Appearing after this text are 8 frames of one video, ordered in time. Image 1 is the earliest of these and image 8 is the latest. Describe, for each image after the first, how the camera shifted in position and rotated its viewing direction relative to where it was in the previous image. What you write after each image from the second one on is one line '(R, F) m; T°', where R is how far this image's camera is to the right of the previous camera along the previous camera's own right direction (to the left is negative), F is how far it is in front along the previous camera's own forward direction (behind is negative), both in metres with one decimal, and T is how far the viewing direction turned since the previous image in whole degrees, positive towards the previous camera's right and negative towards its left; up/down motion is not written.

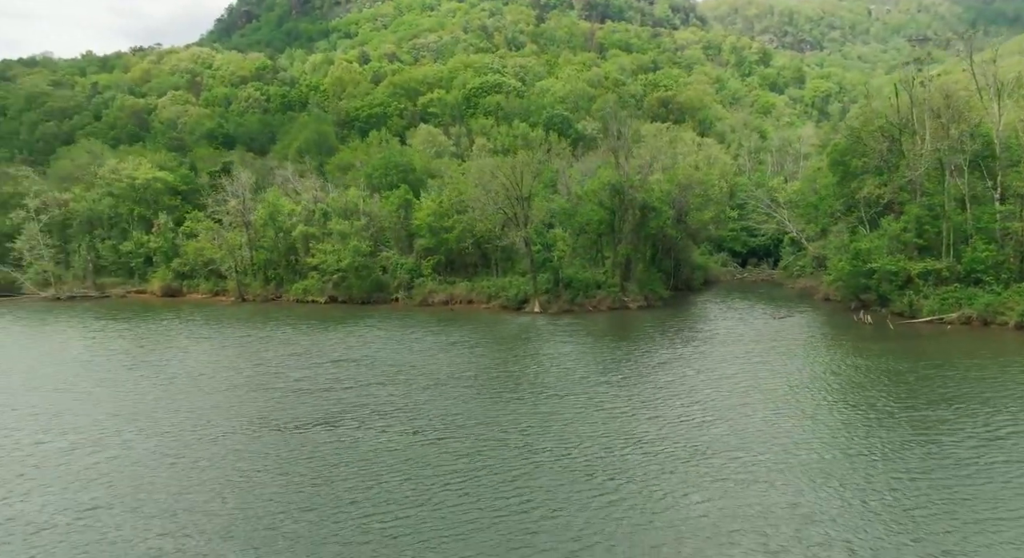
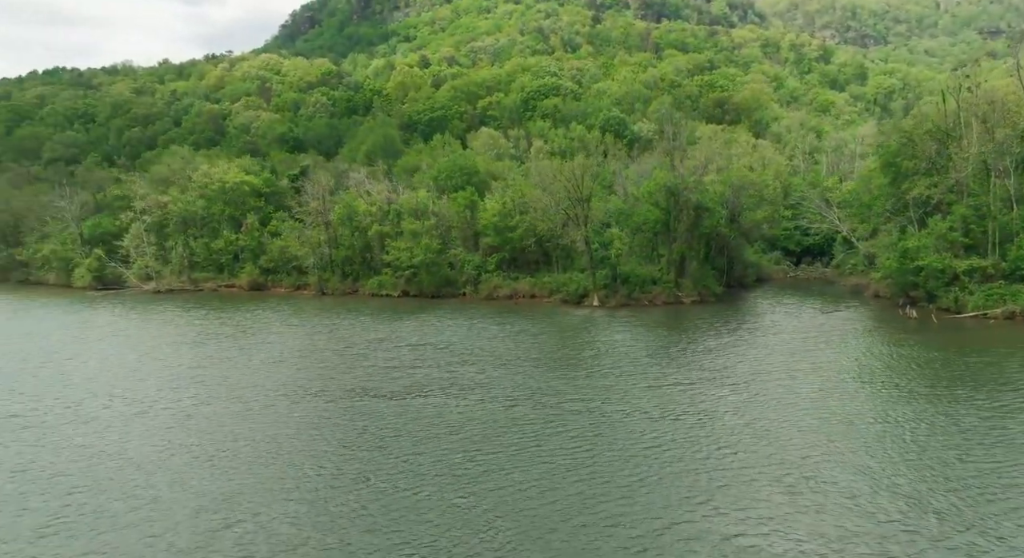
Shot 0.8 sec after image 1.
(-0.5, -4.4) m; -4°
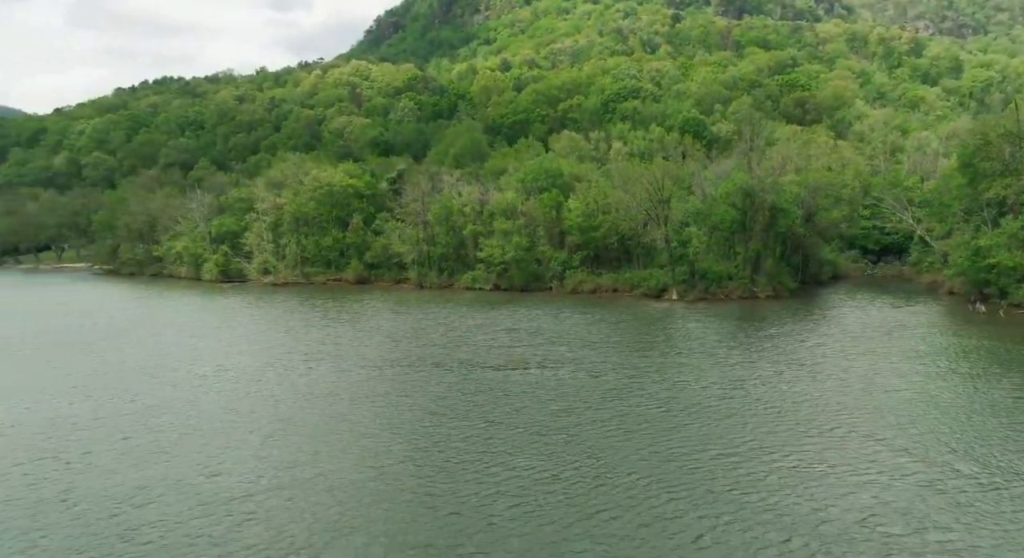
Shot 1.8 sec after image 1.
(-0.6, -5.6) m; -6°
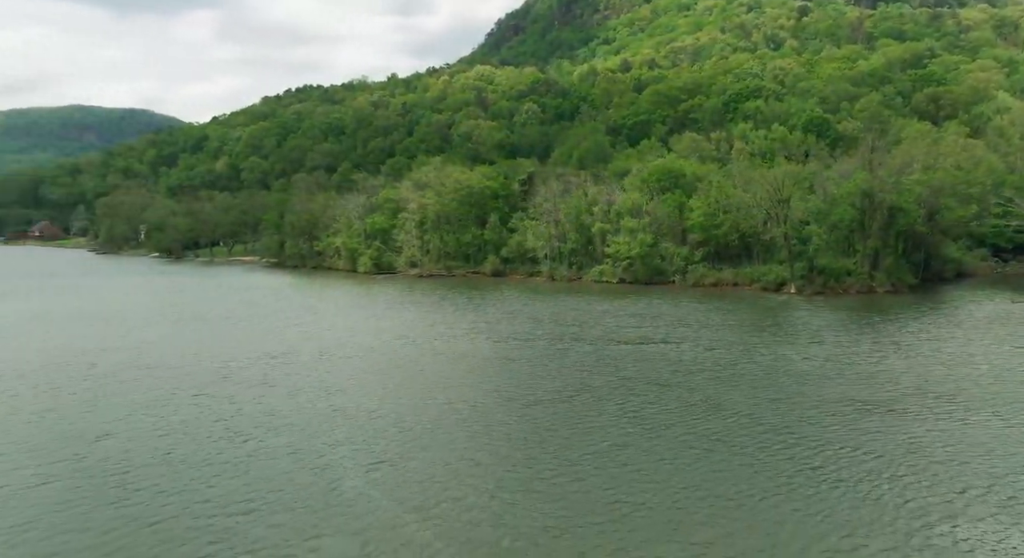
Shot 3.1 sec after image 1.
(-0.8, -7.0) m; -8°
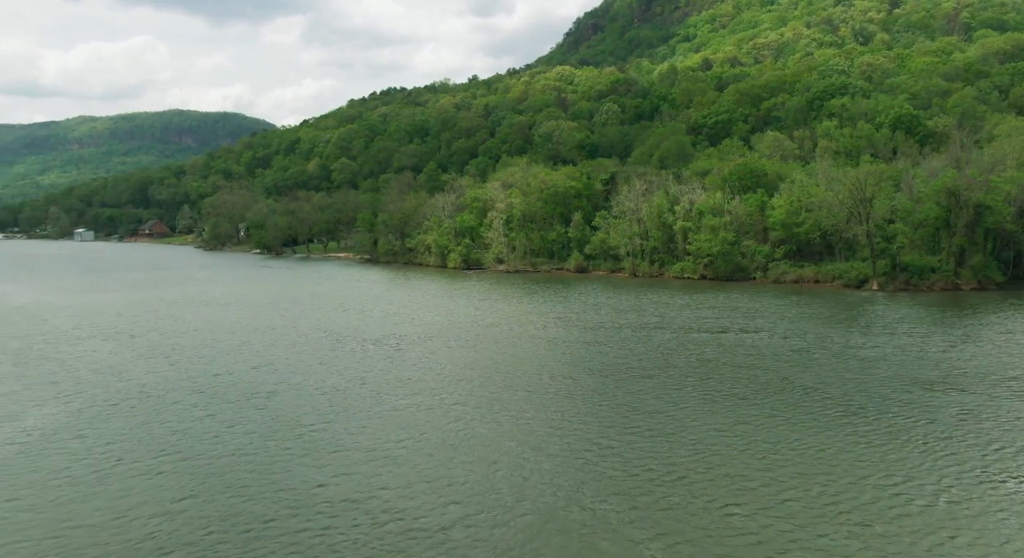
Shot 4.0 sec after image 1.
(-0.7, -3.9) m; -6°
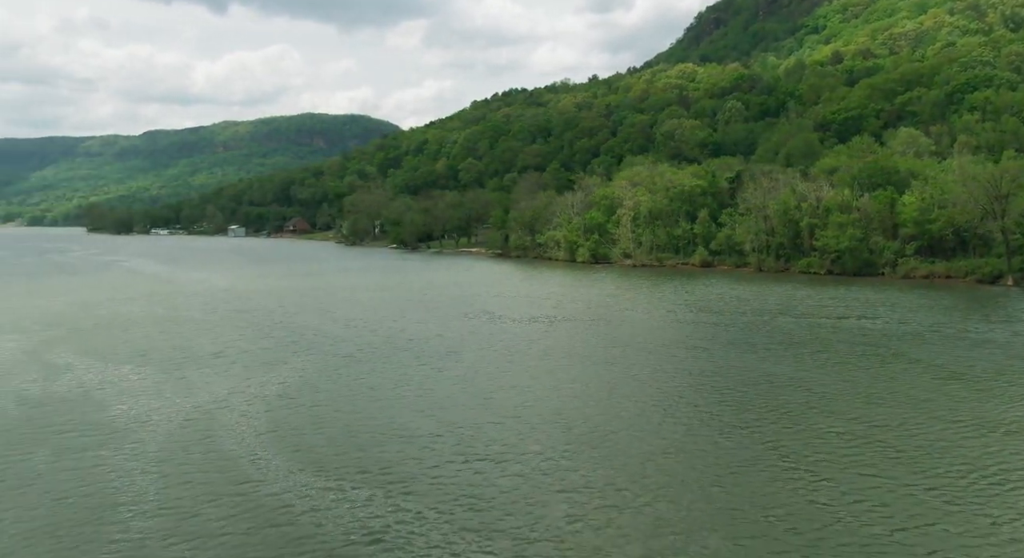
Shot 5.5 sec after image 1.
(-1.2, -5.7) m; -8°
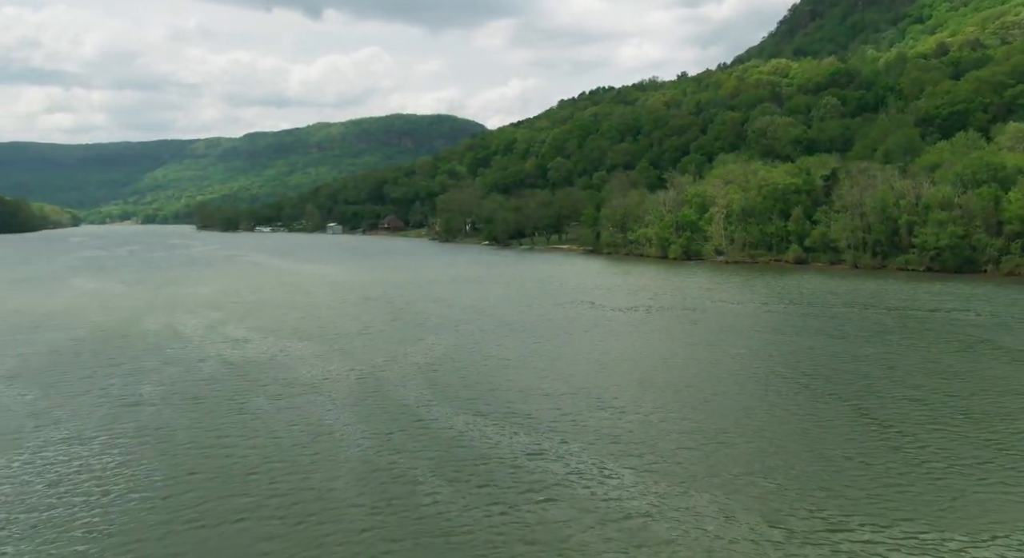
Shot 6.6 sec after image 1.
(-1.0, -3.4) m; -6°
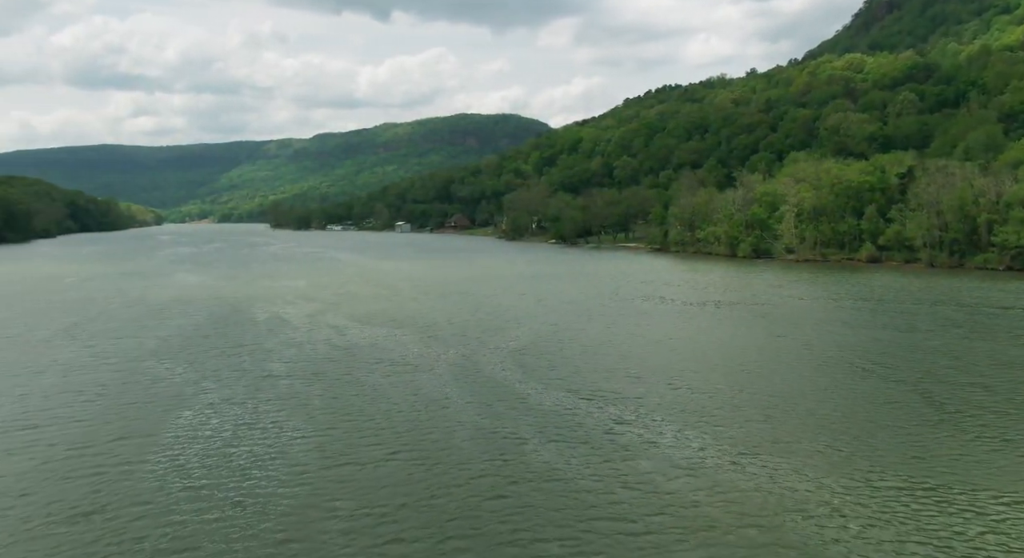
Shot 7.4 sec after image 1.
(-0.6, -2.1) m; -5°
